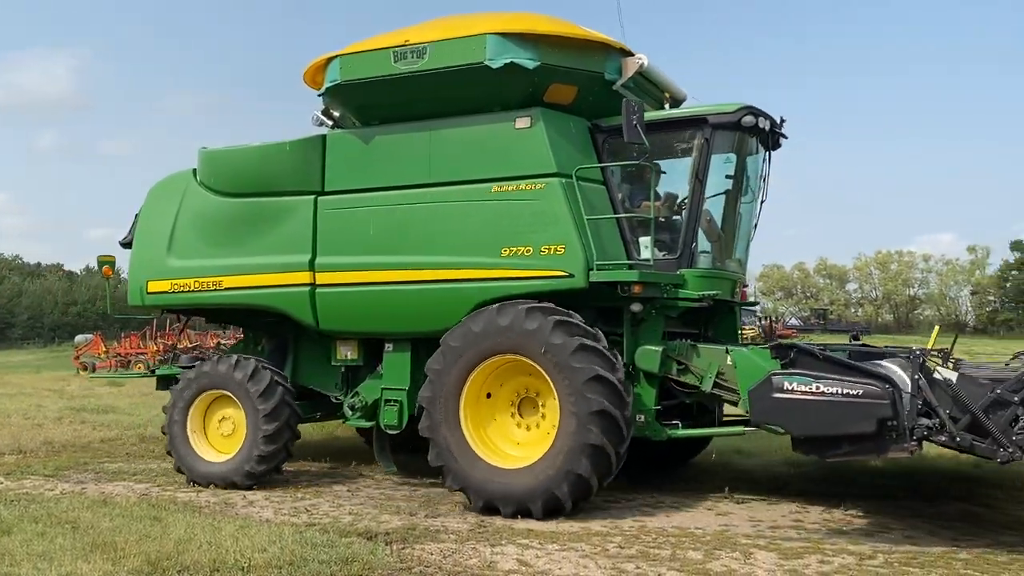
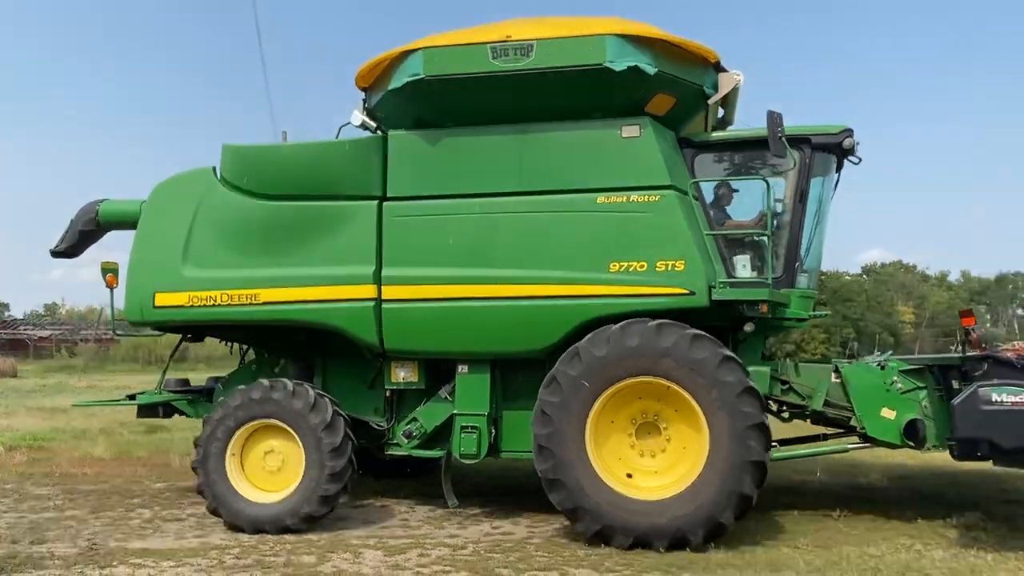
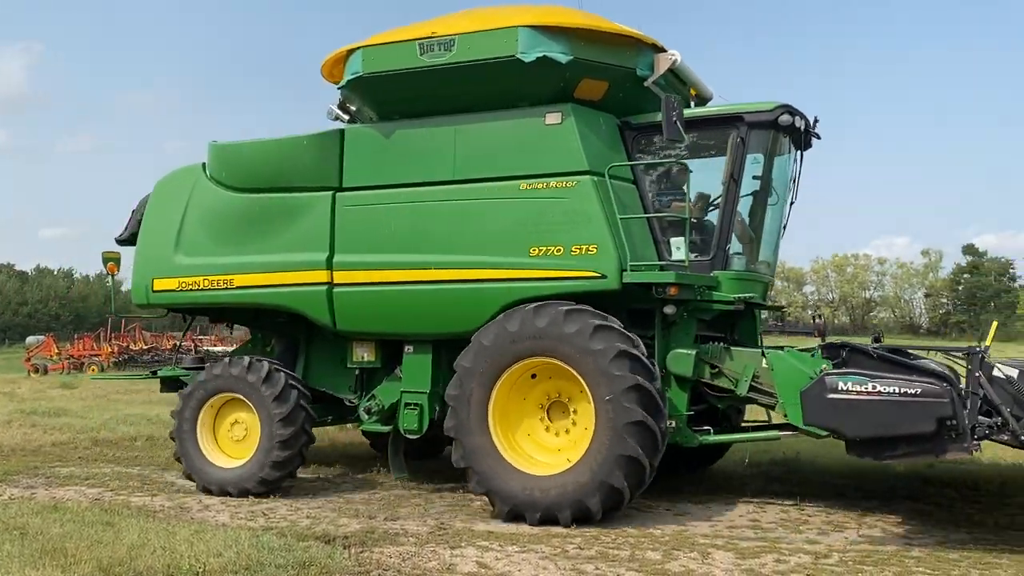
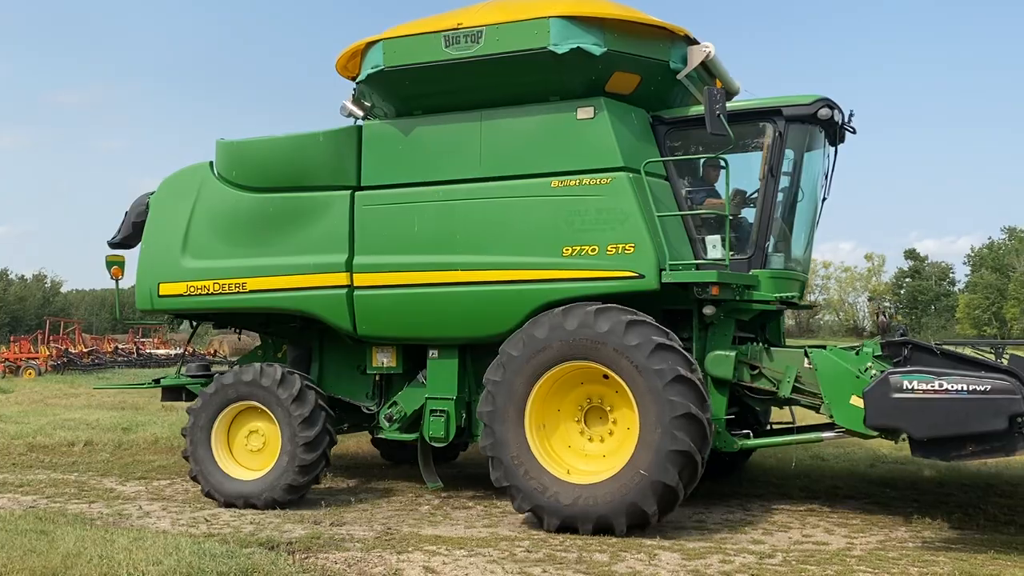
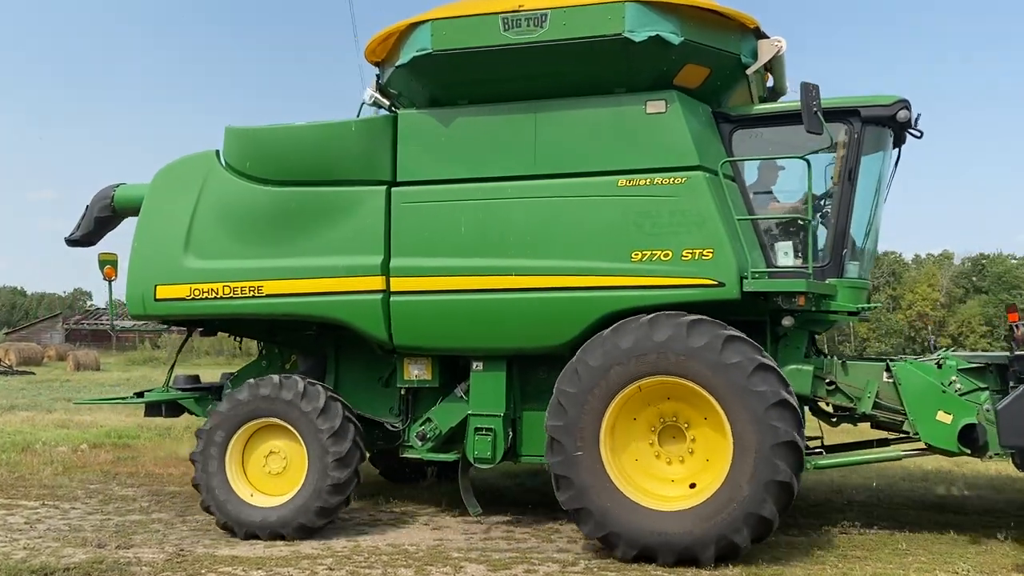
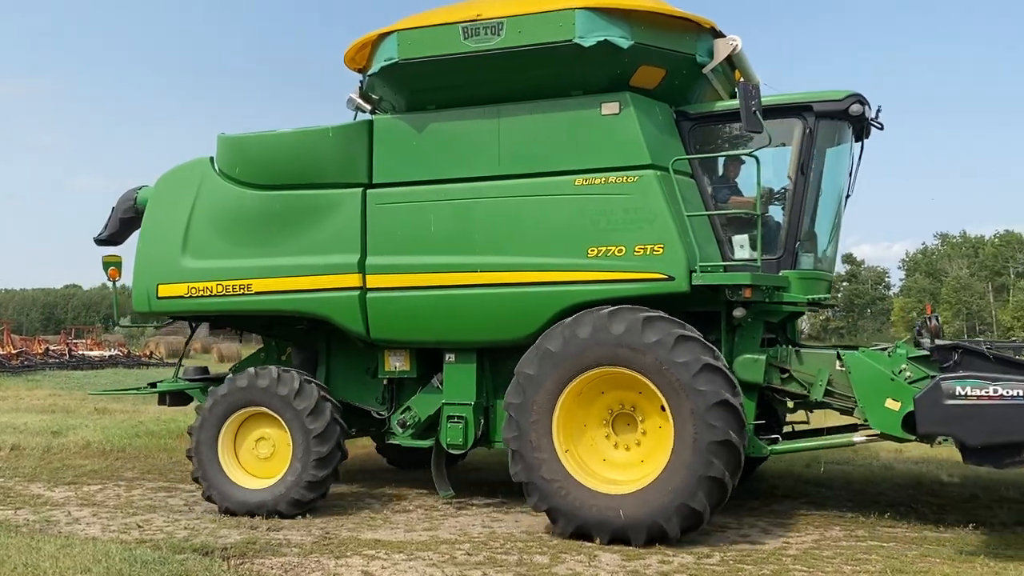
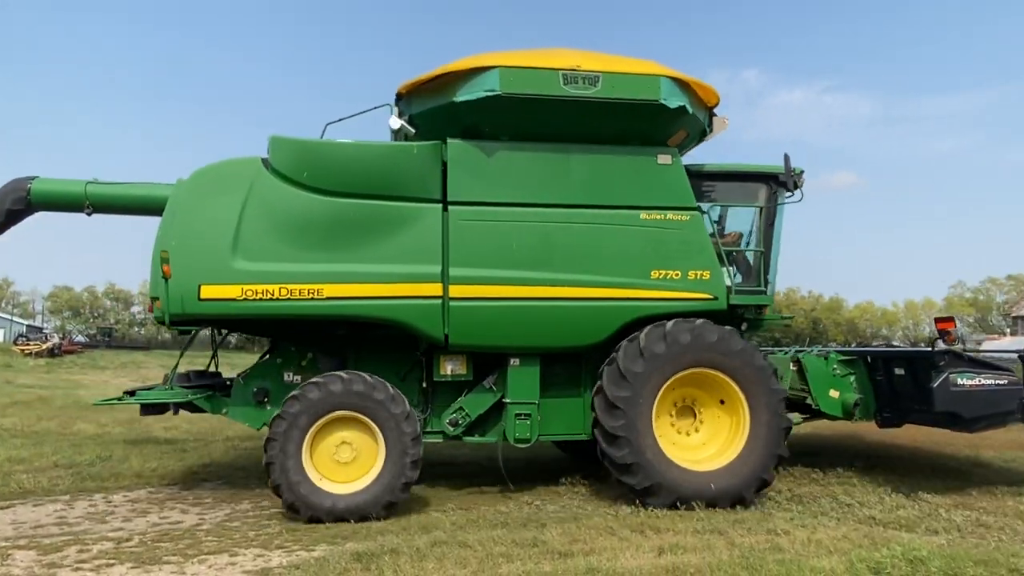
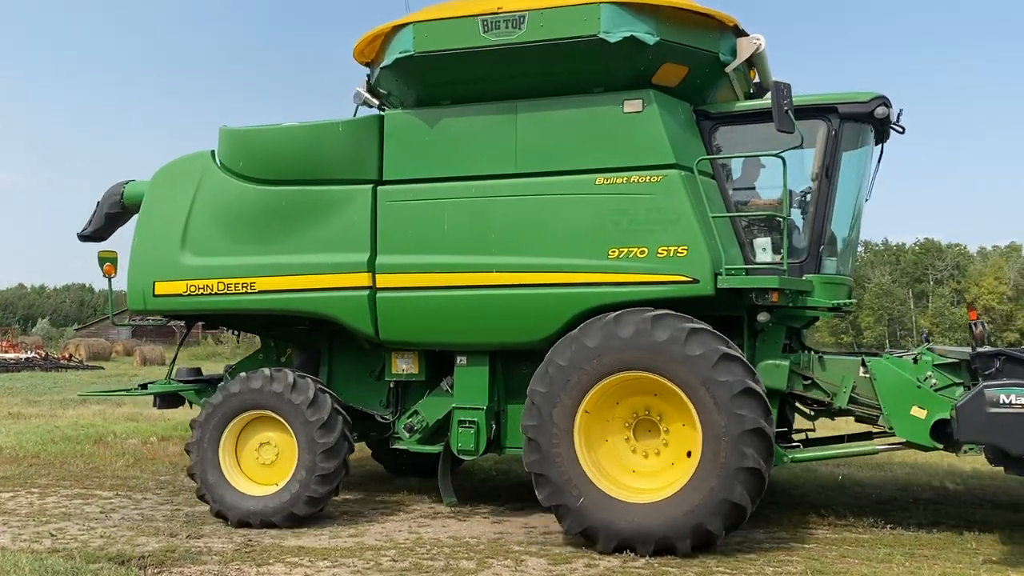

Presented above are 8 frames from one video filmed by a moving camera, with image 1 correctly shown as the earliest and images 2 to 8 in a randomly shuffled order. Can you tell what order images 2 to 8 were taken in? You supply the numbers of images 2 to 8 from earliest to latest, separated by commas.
3, 4, 6, 8, 5, 2, 7
